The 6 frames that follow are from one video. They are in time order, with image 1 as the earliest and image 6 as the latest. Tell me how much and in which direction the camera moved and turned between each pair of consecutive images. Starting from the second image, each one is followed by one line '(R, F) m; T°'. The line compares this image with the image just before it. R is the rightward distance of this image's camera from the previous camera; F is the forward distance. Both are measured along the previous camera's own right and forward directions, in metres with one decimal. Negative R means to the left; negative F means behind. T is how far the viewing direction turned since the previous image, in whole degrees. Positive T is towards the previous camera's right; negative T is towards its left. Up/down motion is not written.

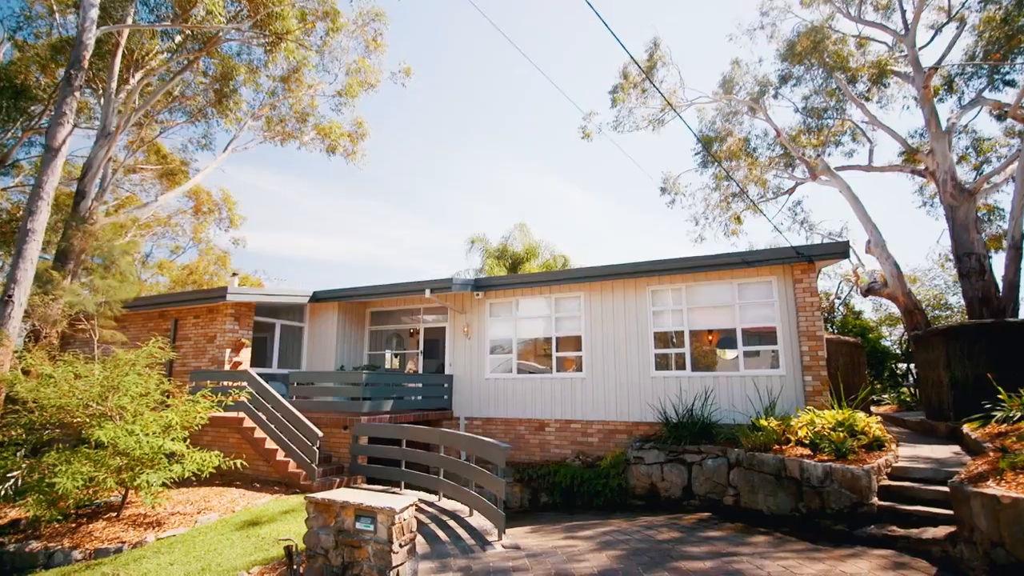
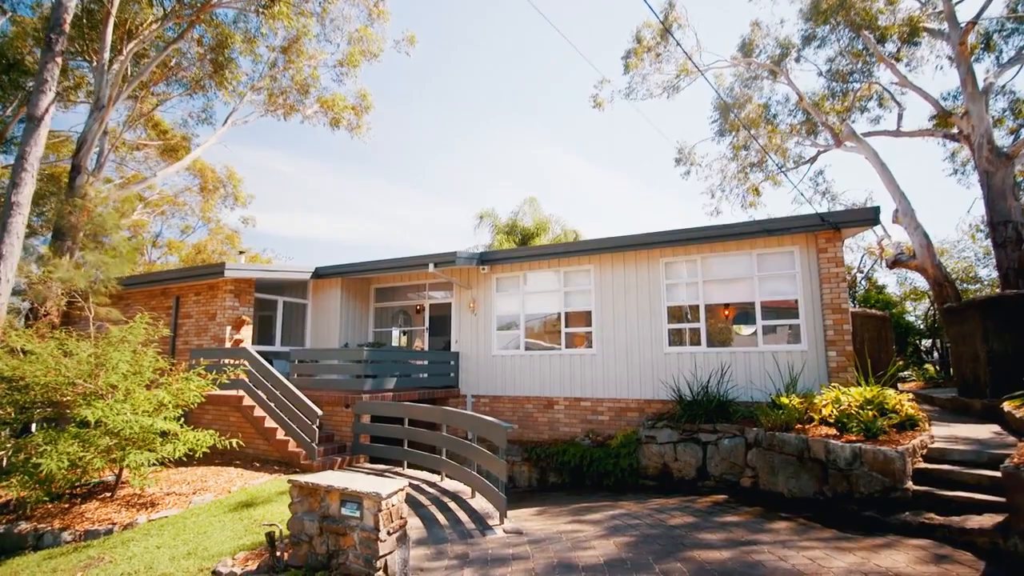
(+0.1, +0.4) m; -1°
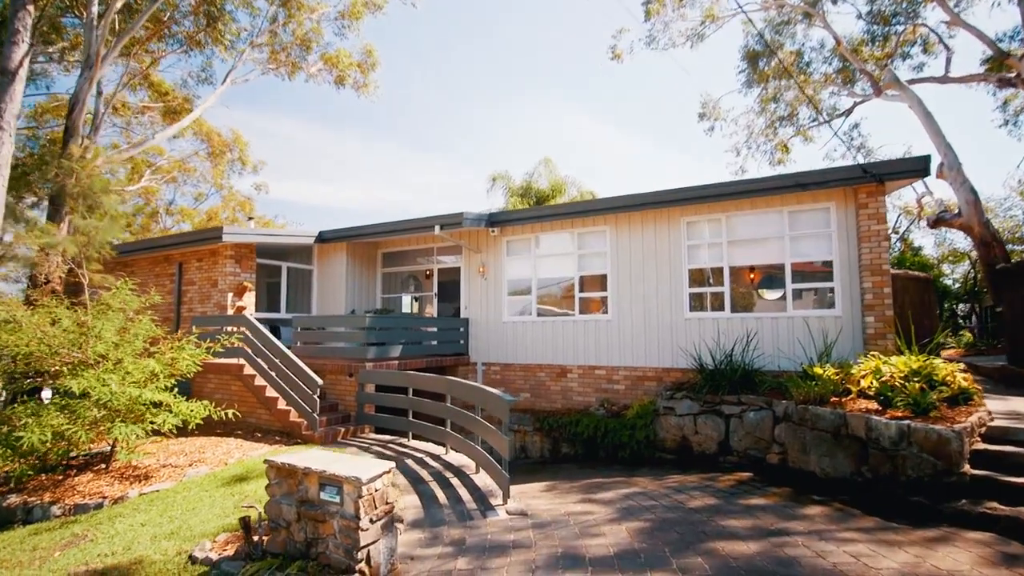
(+0.1, +0.6) m; -2°
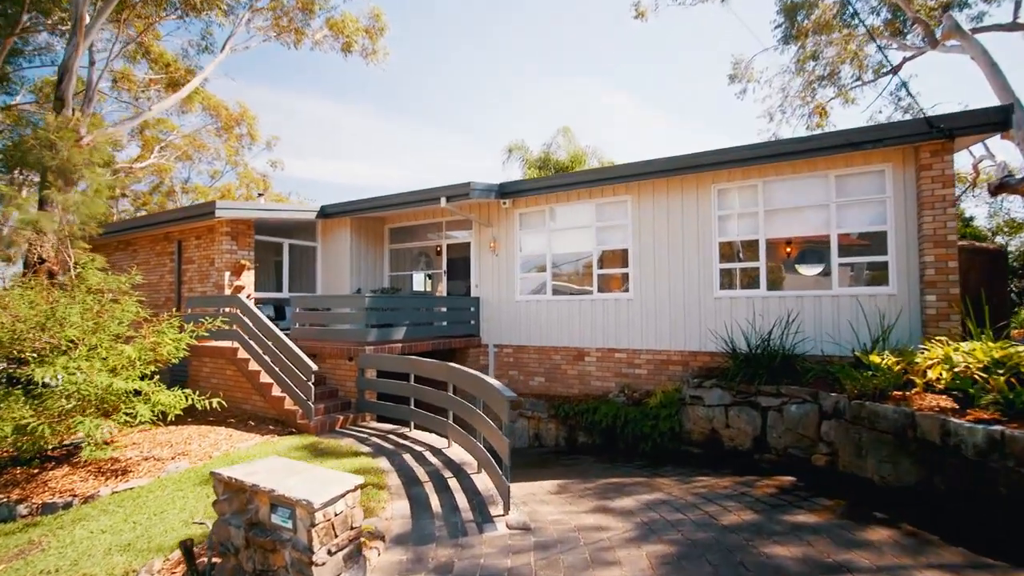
(+0.2, +0.8) m; -2°
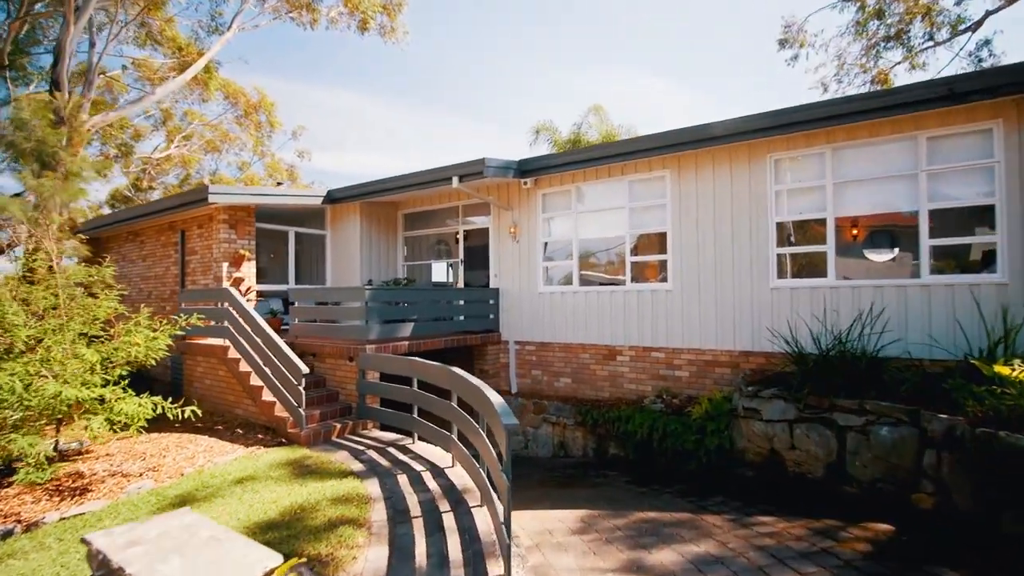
(+0.2, +1.1) m; -4°
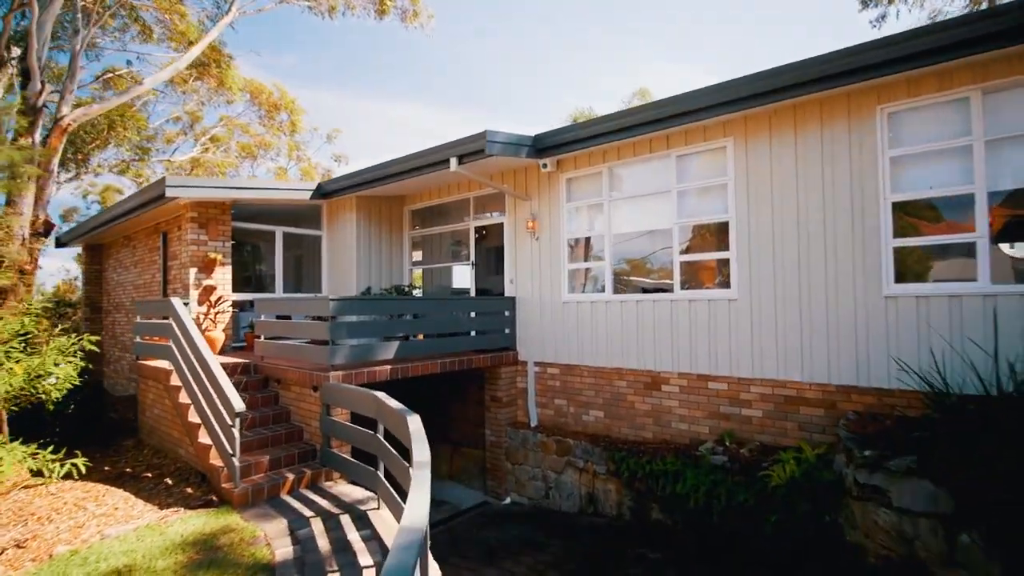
(+0.5, +1.8) m; -5°
